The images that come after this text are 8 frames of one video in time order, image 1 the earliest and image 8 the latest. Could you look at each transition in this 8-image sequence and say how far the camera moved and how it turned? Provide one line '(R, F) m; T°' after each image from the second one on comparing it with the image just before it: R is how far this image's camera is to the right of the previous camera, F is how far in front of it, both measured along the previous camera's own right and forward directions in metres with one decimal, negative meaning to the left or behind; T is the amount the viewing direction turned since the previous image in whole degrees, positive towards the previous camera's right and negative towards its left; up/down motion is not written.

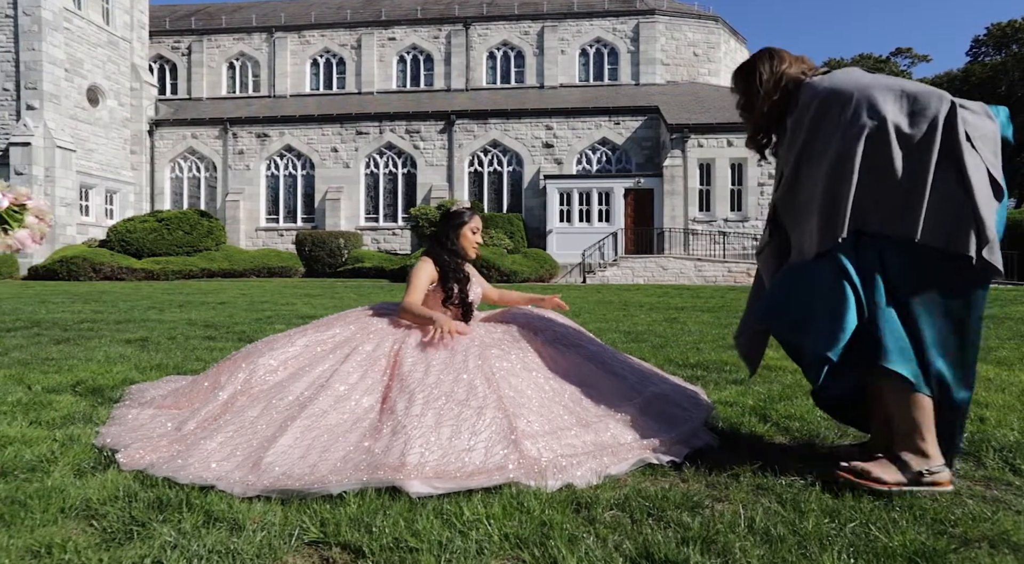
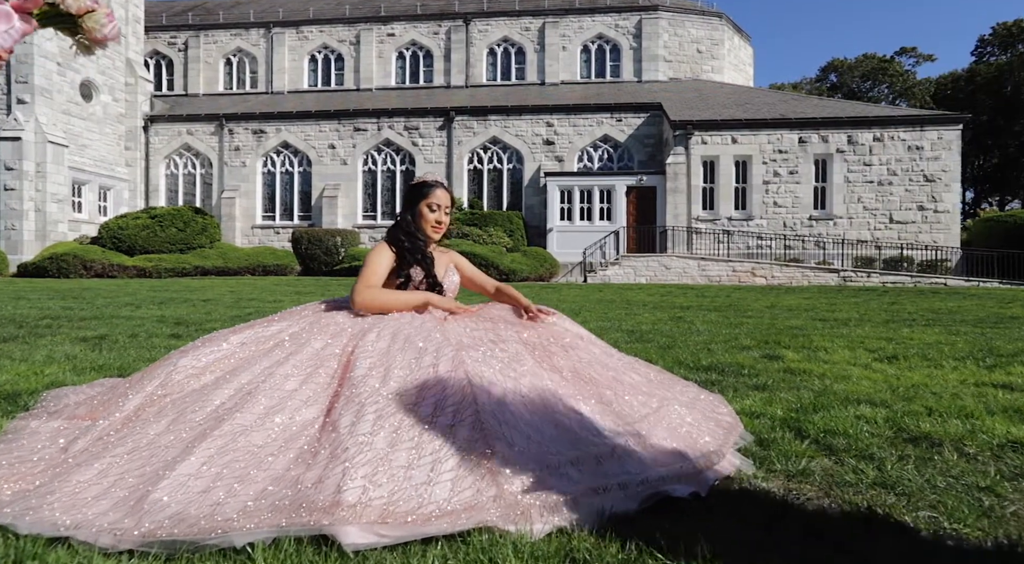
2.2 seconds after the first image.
(+0.1, +0.6) m; 0°
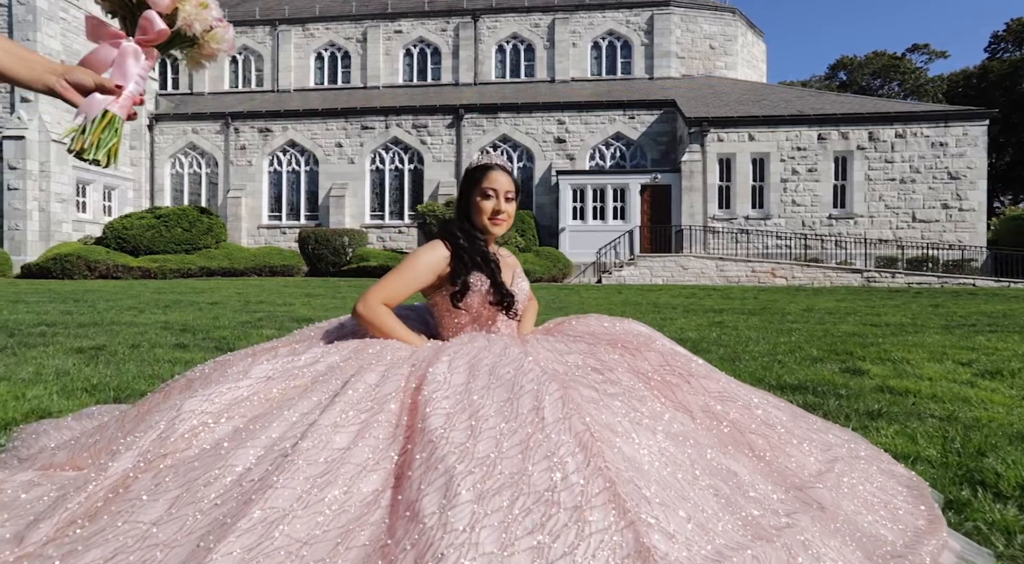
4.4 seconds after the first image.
(-0.3, +0.6) m; 0°
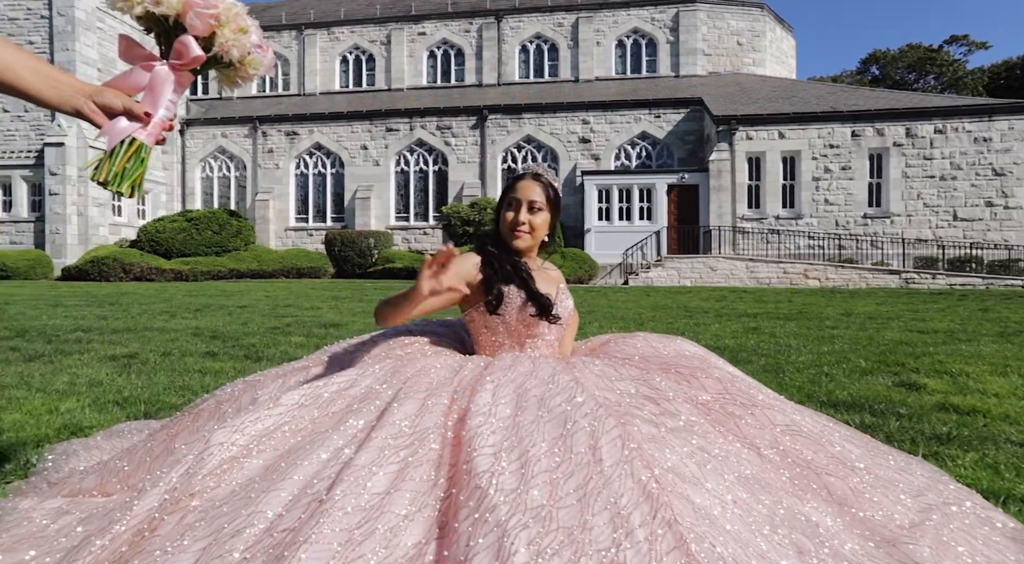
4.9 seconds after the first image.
(-0.1, +0.2) m; -2°
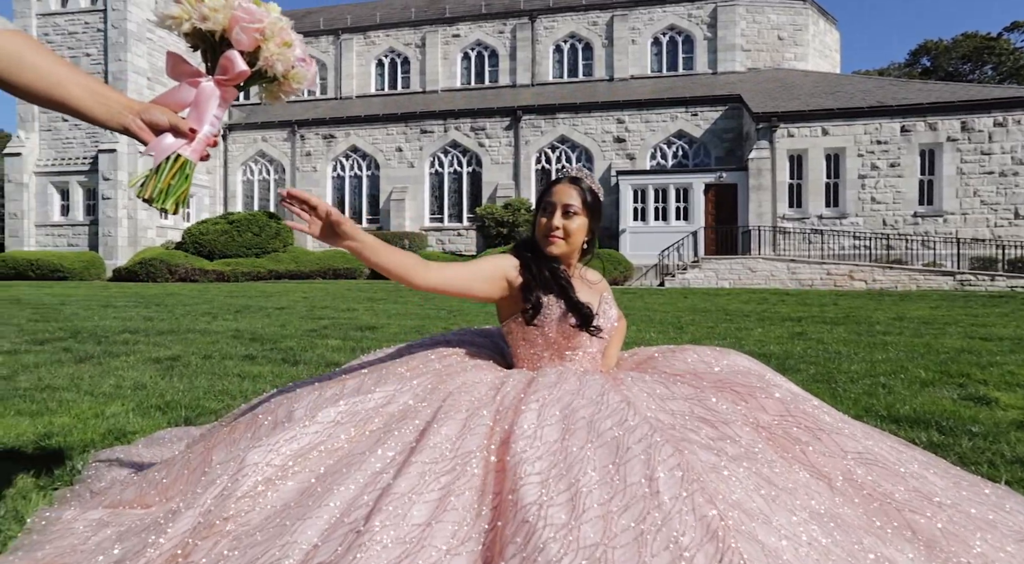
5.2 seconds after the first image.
(0.0, +0.2) m; -2°
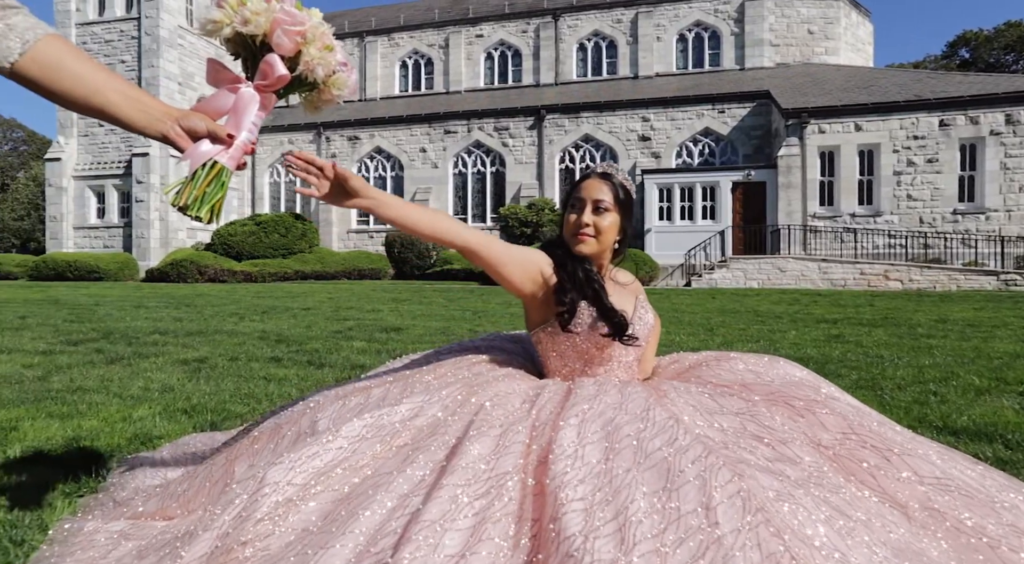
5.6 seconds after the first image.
(0.0, +0.2) m; -2°
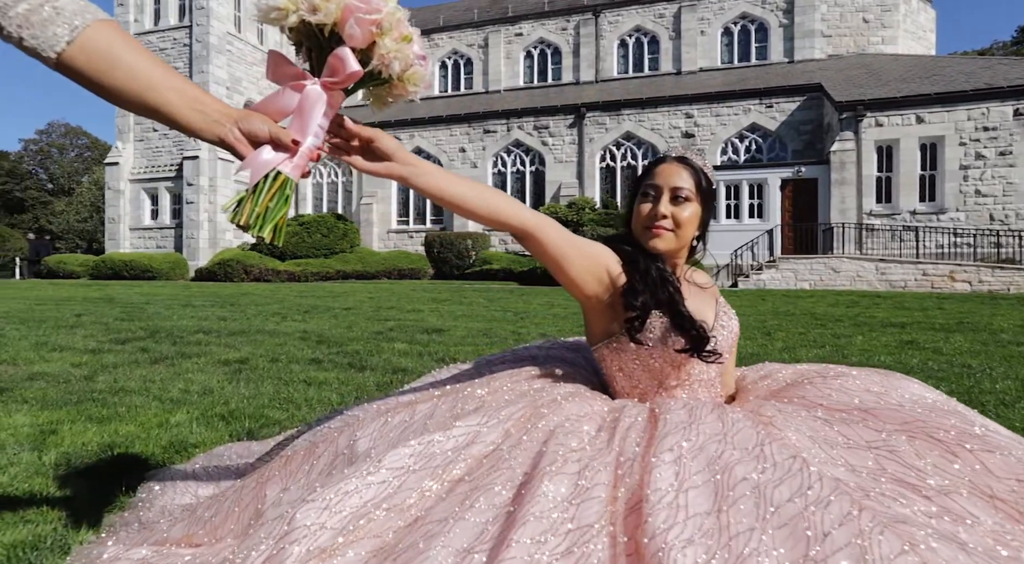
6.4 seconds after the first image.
(-0.1, +0.4) m; -3°
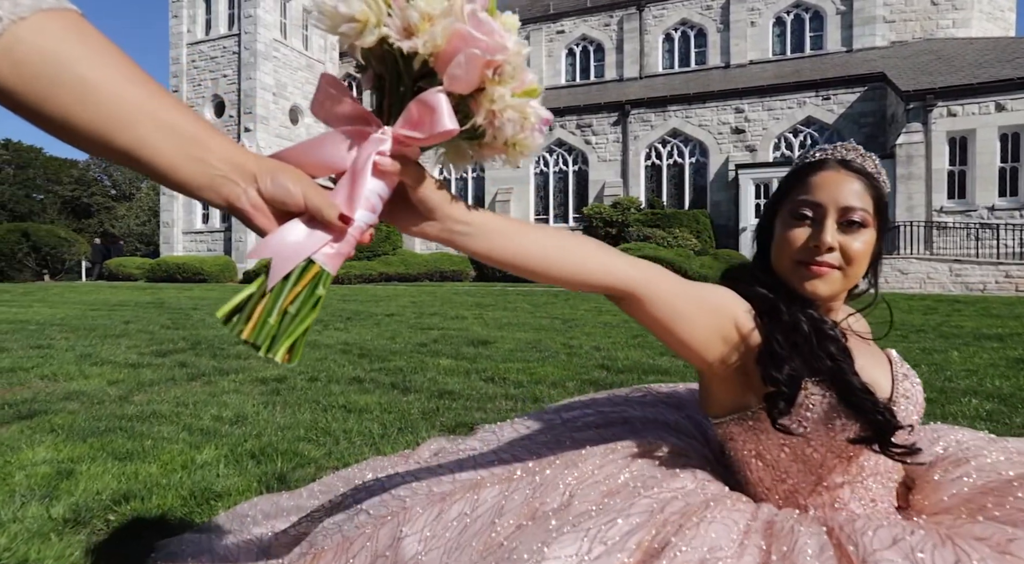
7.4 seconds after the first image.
(-0.2, +0.8) m; -3°
